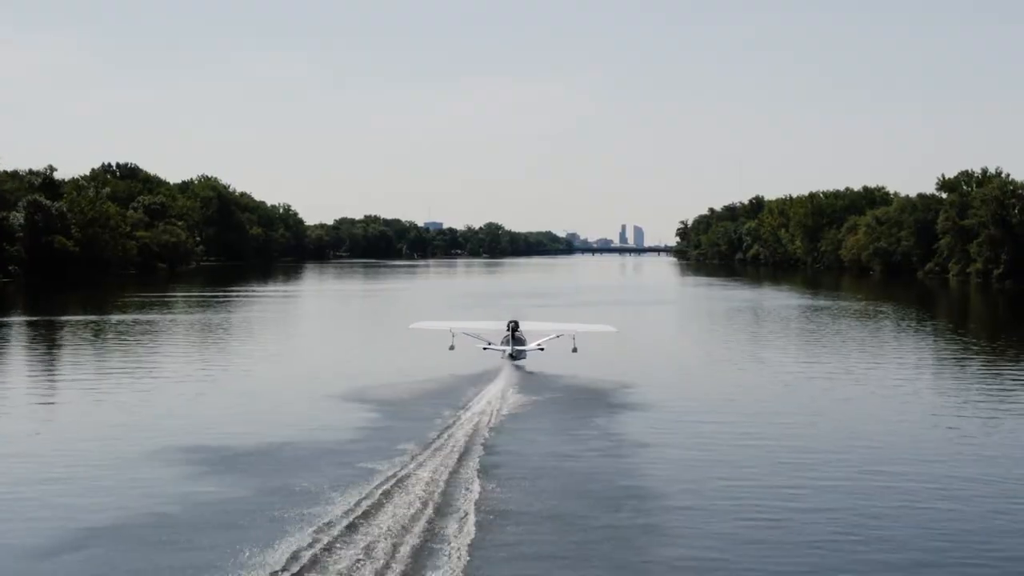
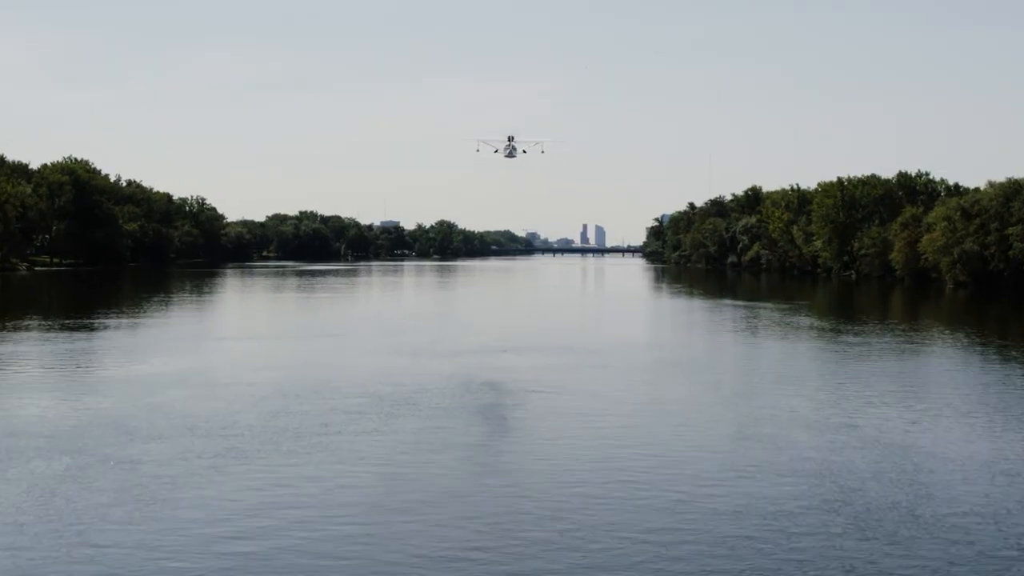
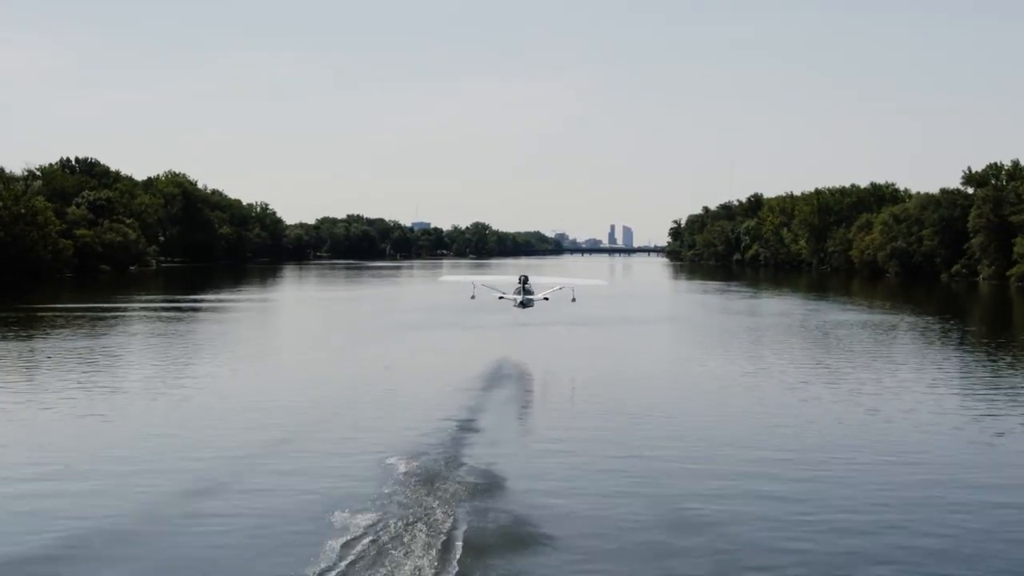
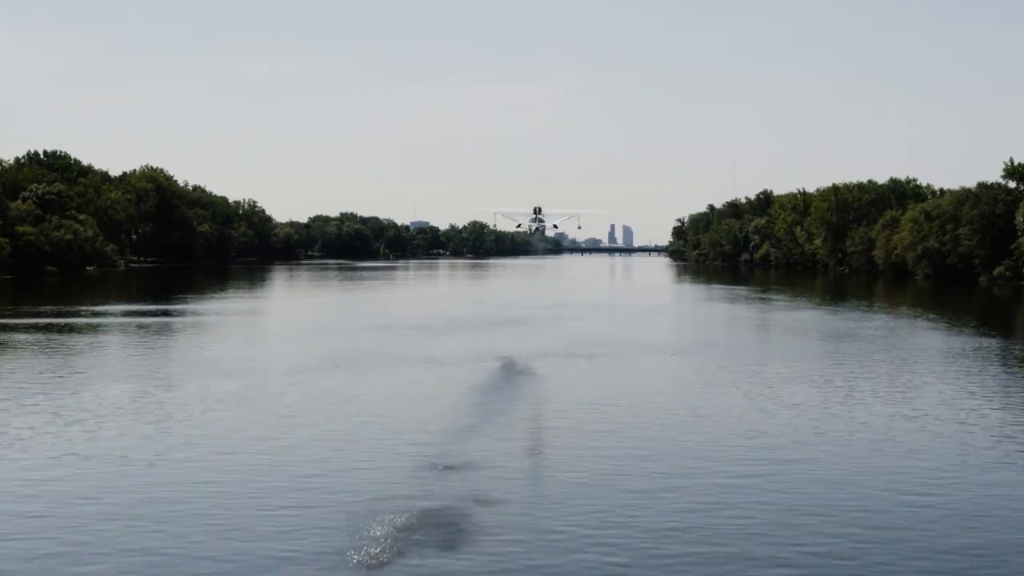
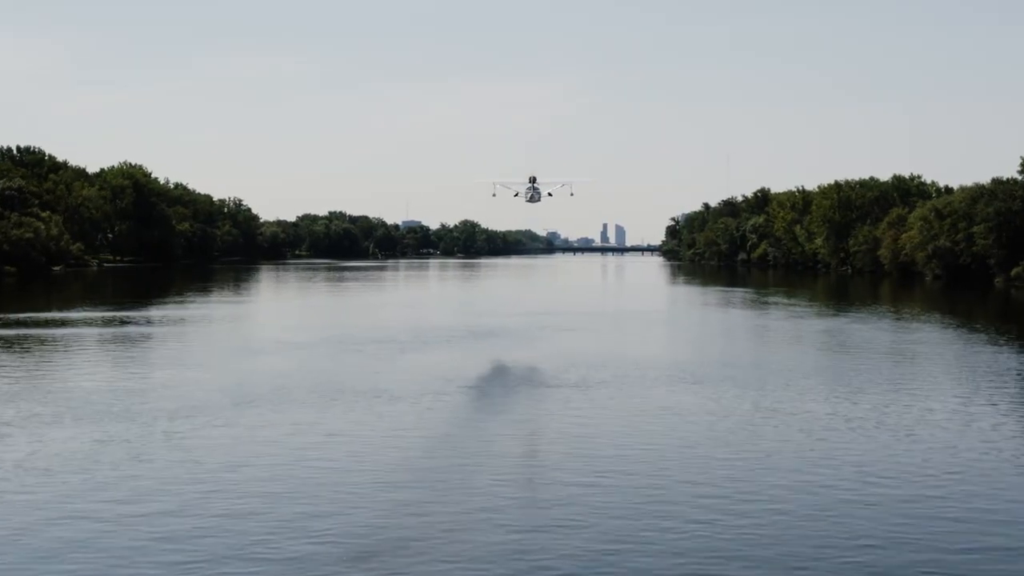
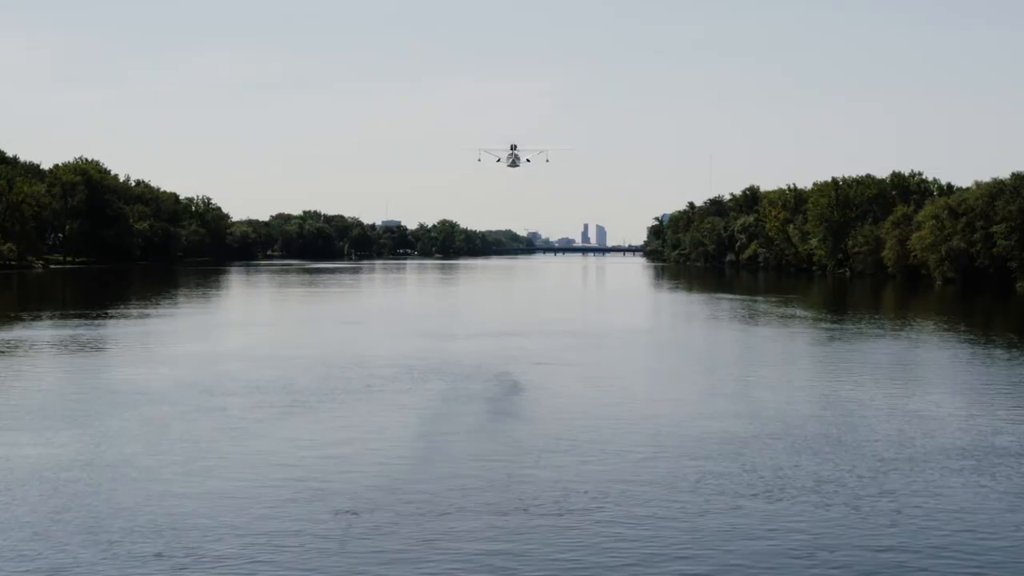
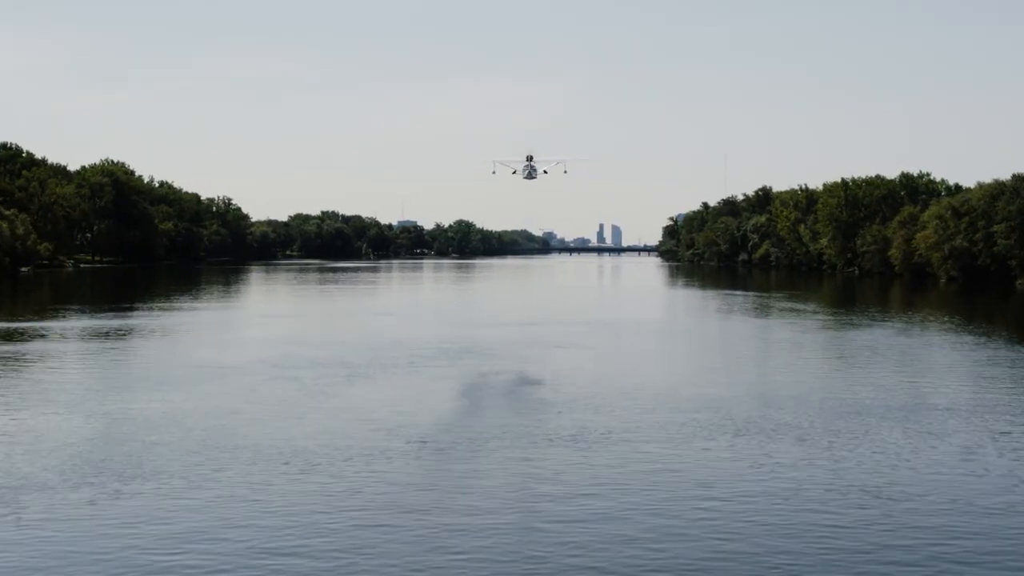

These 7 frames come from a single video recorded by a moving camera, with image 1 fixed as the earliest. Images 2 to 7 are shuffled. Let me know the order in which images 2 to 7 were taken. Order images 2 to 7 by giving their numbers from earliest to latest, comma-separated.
3, 4, 5, 7, 6, 2
